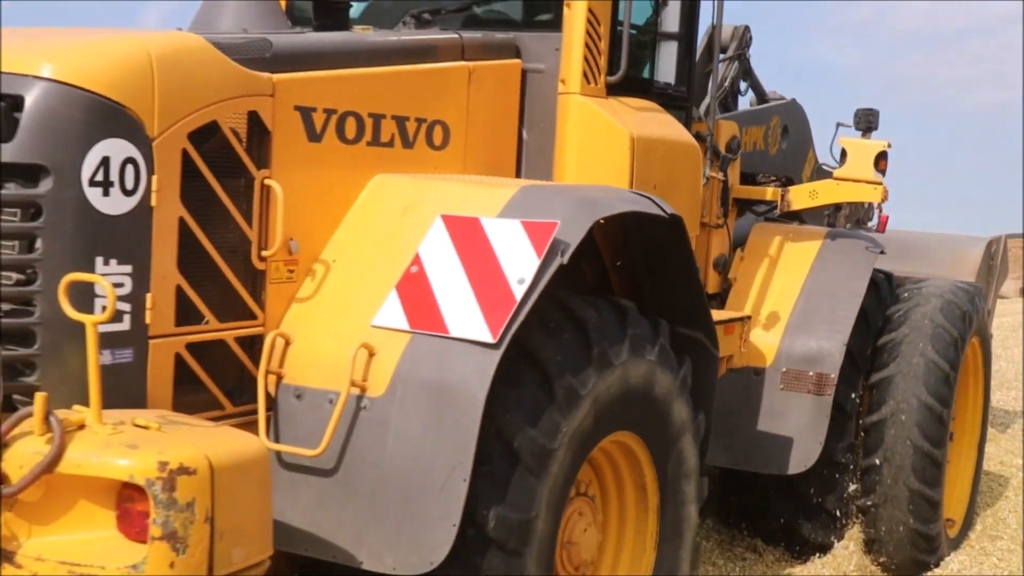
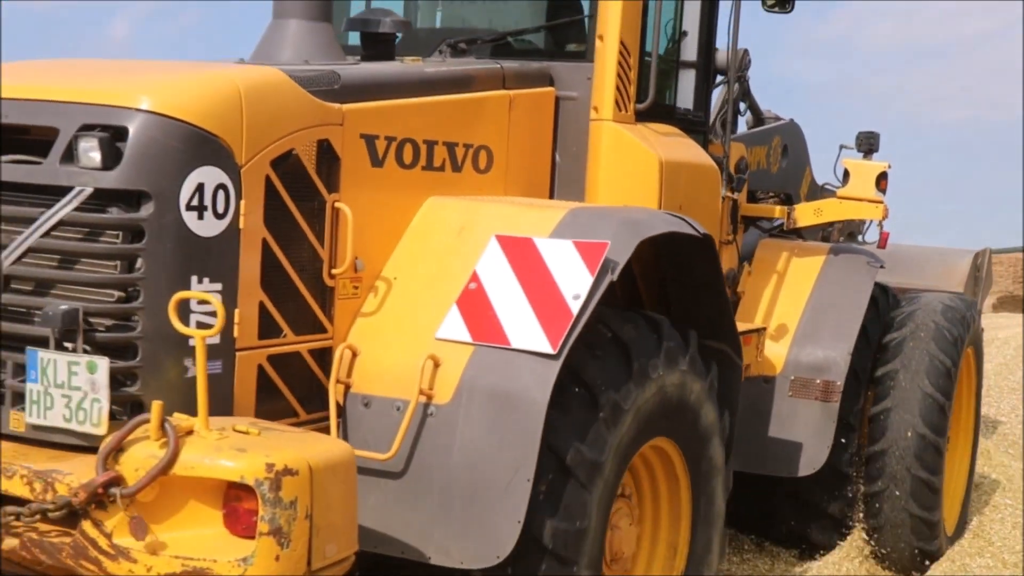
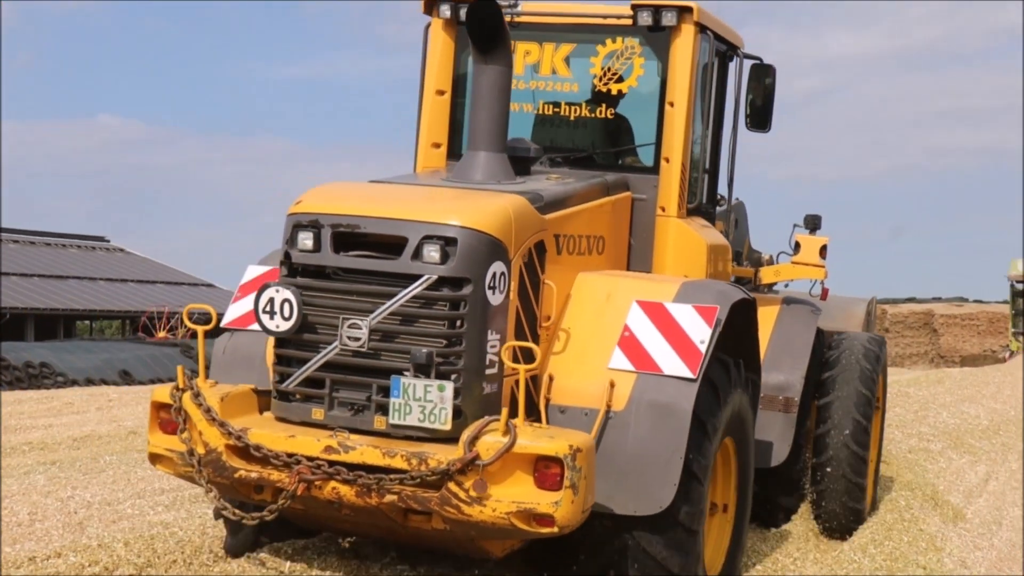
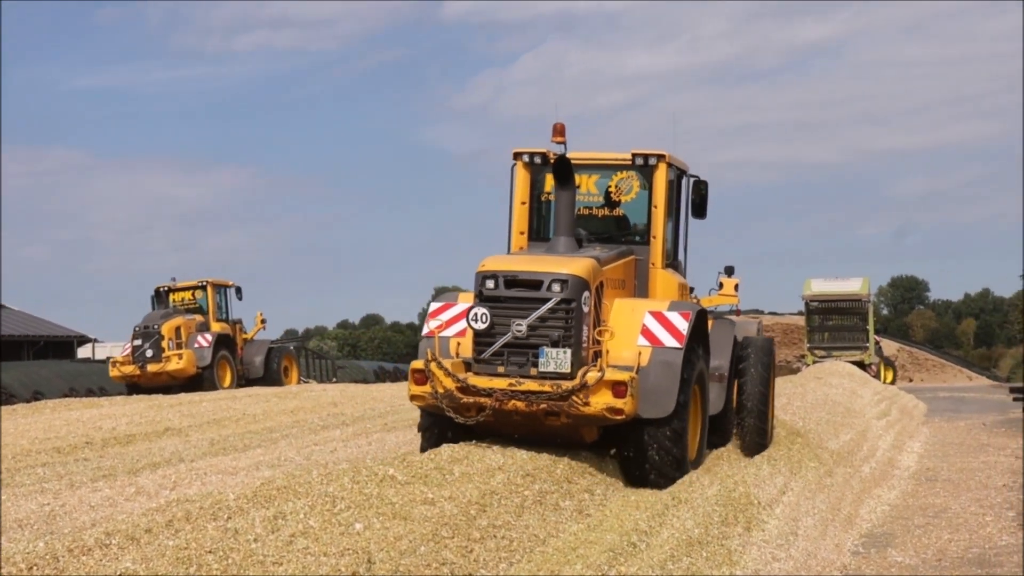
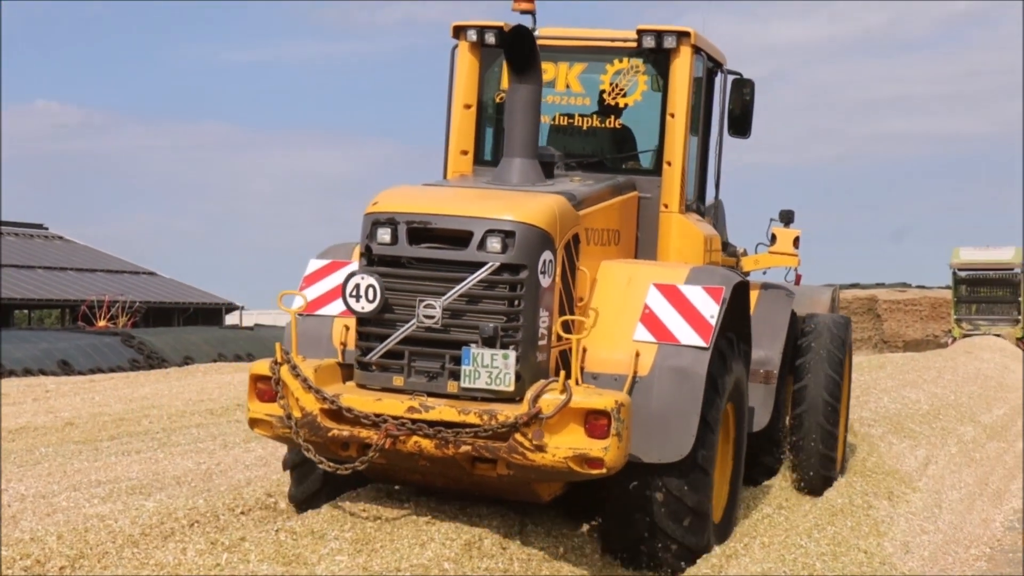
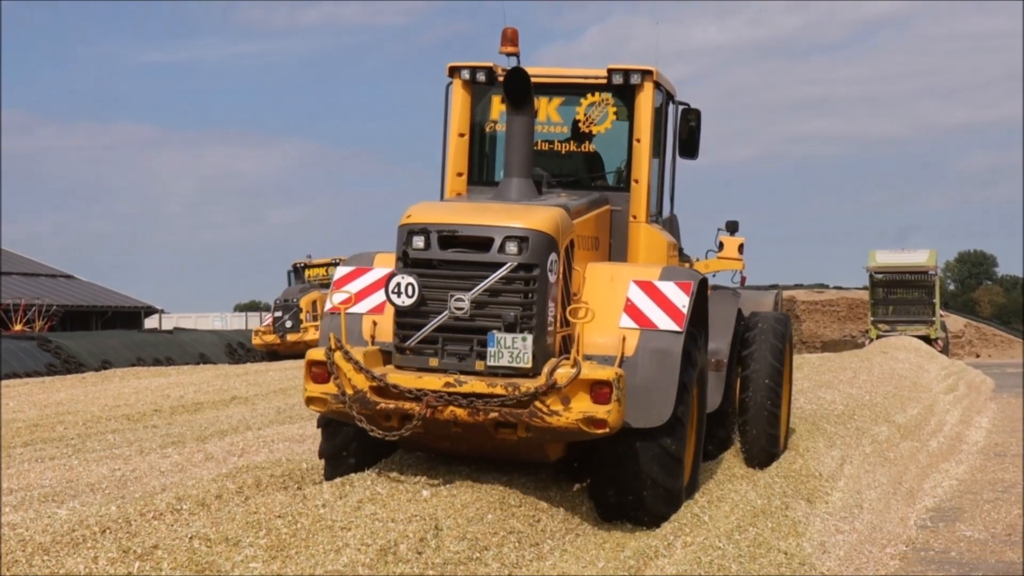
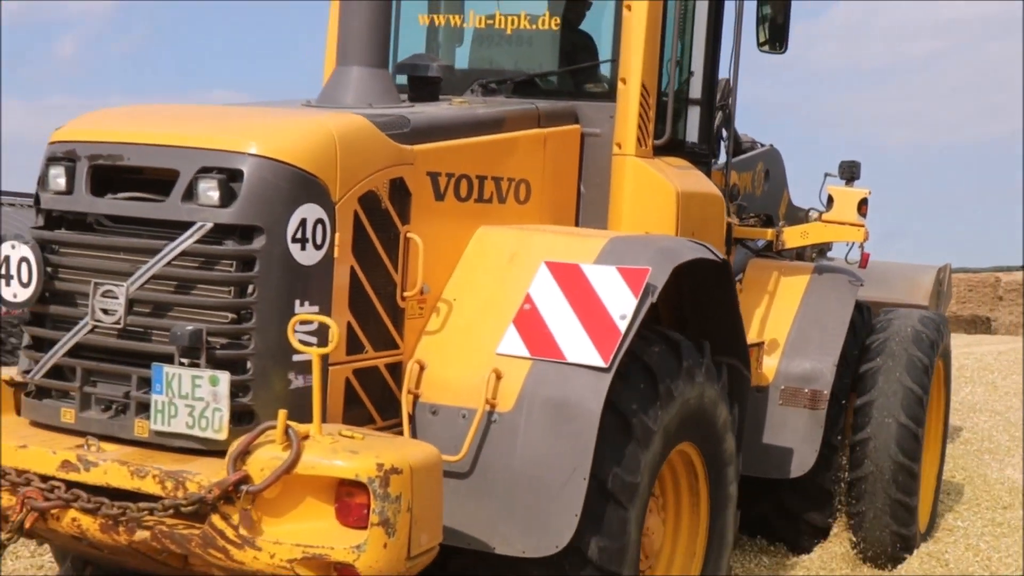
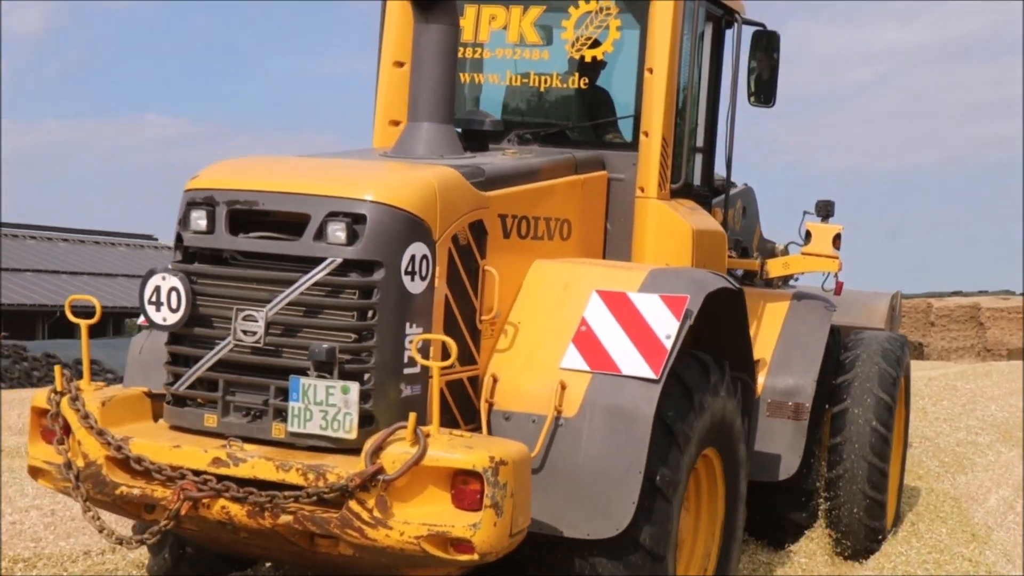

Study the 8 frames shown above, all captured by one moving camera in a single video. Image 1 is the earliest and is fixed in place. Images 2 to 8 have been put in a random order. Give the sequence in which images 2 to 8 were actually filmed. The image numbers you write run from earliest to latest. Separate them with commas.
2, 7, 8, 3, 5, 6, 4
